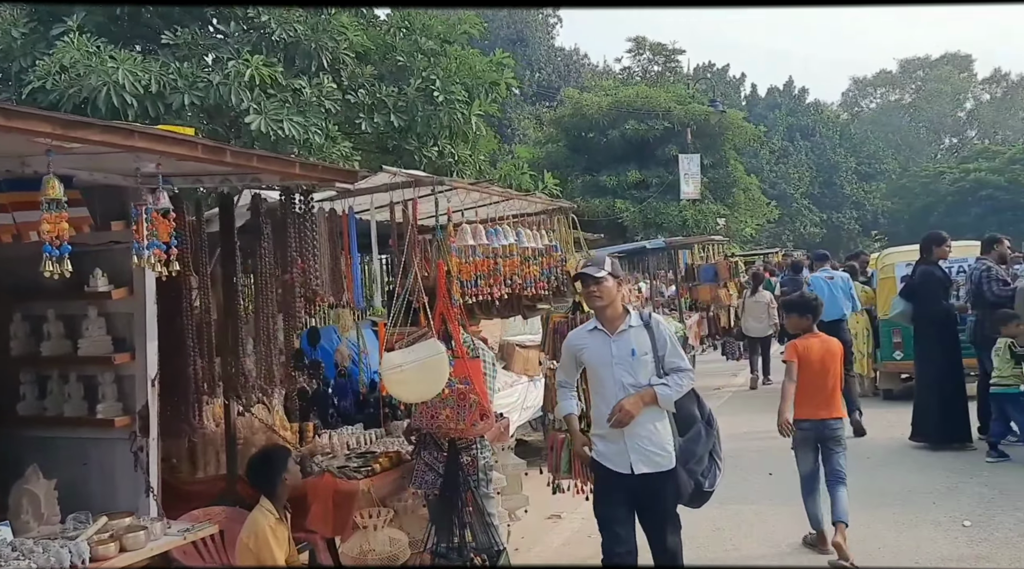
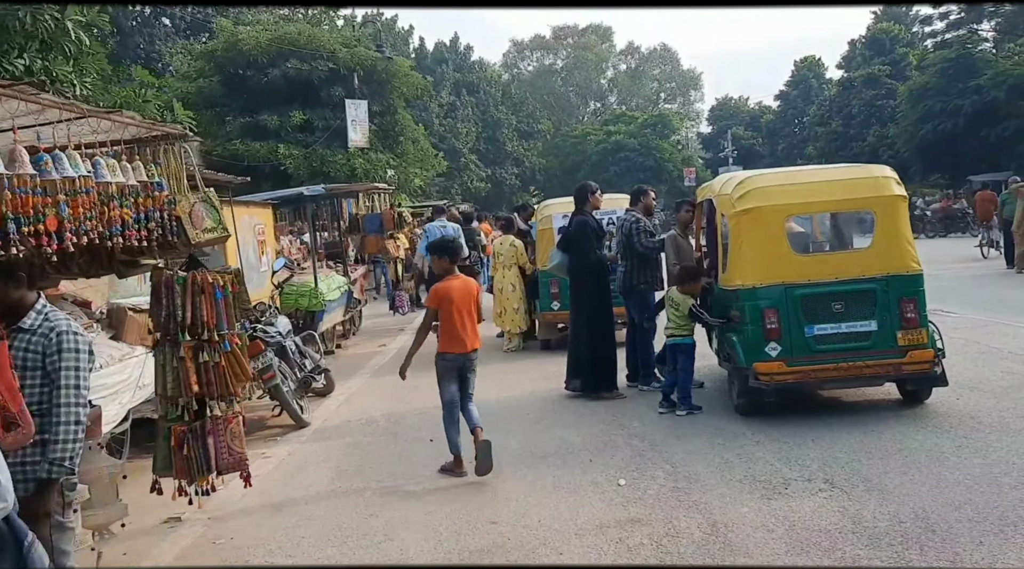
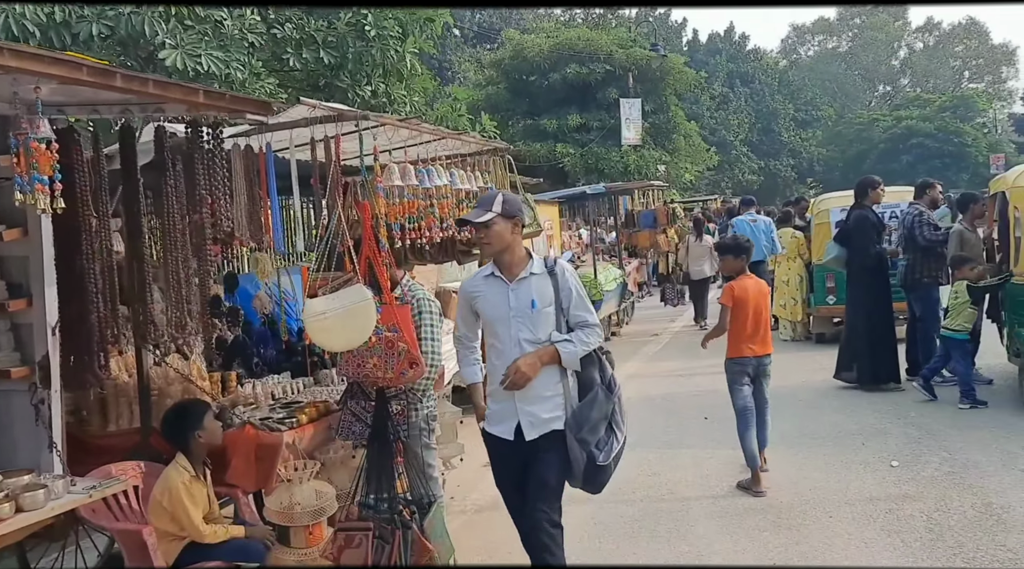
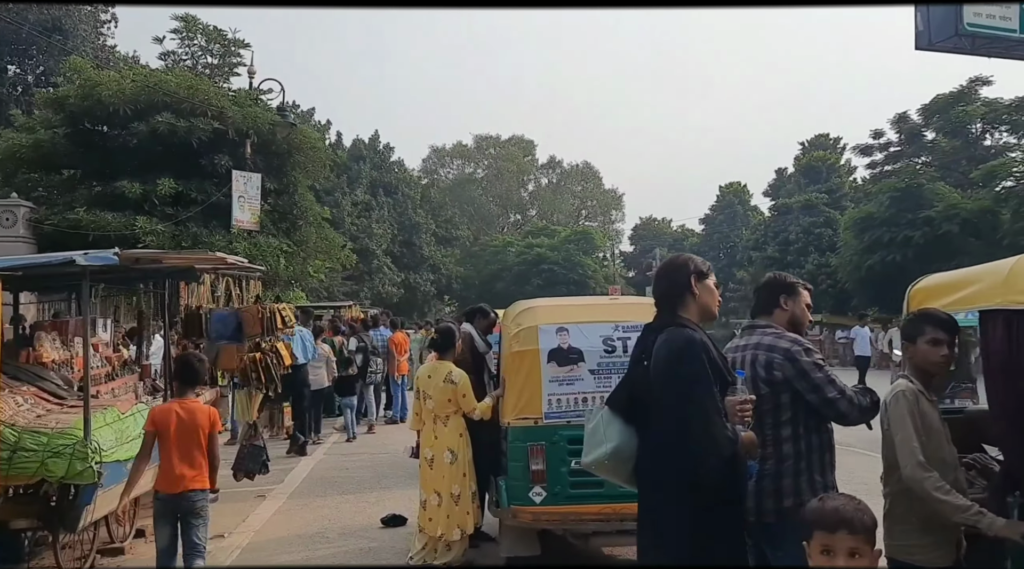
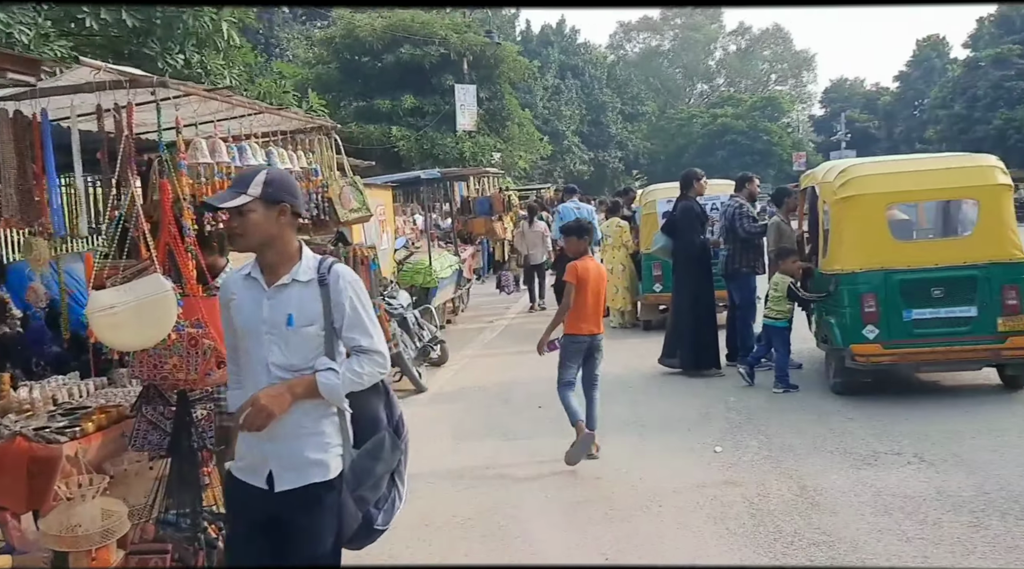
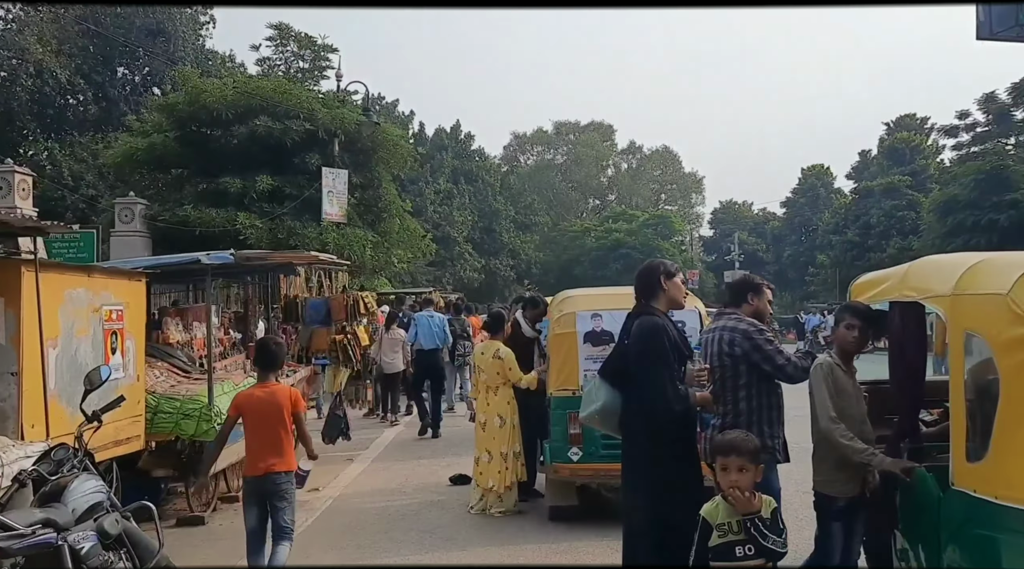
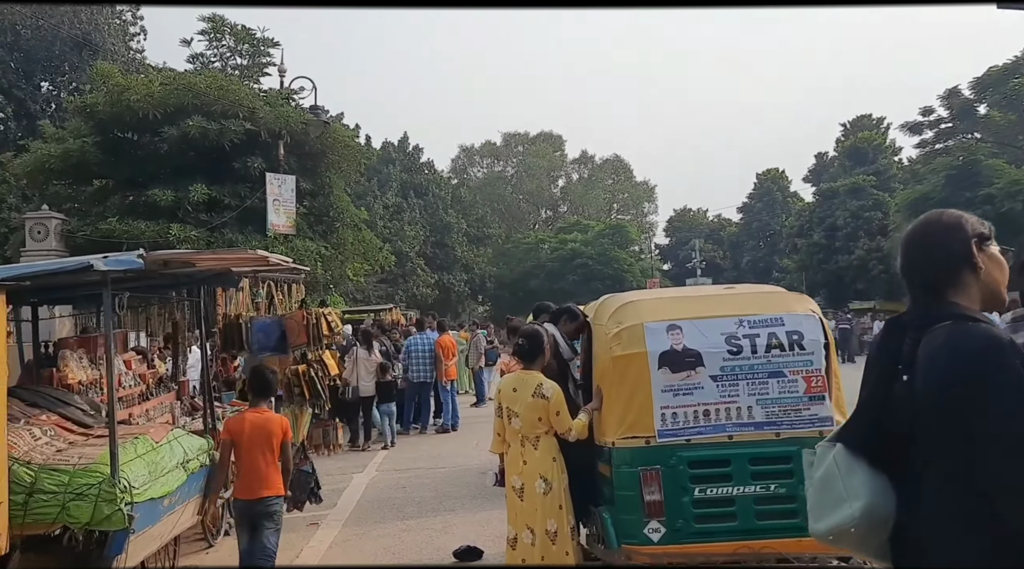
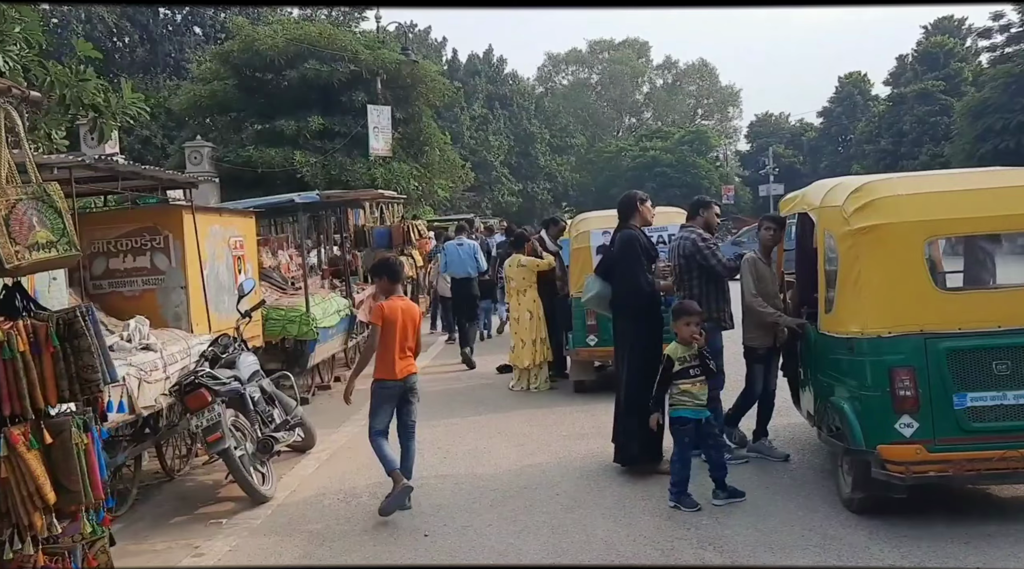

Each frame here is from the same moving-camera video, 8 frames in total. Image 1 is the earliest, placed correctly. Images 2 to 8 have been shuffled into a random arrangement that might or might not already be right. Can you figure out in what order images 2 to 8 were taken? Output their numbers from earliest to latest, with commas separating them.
3, 5, 2, 8, 6, 4, 7
